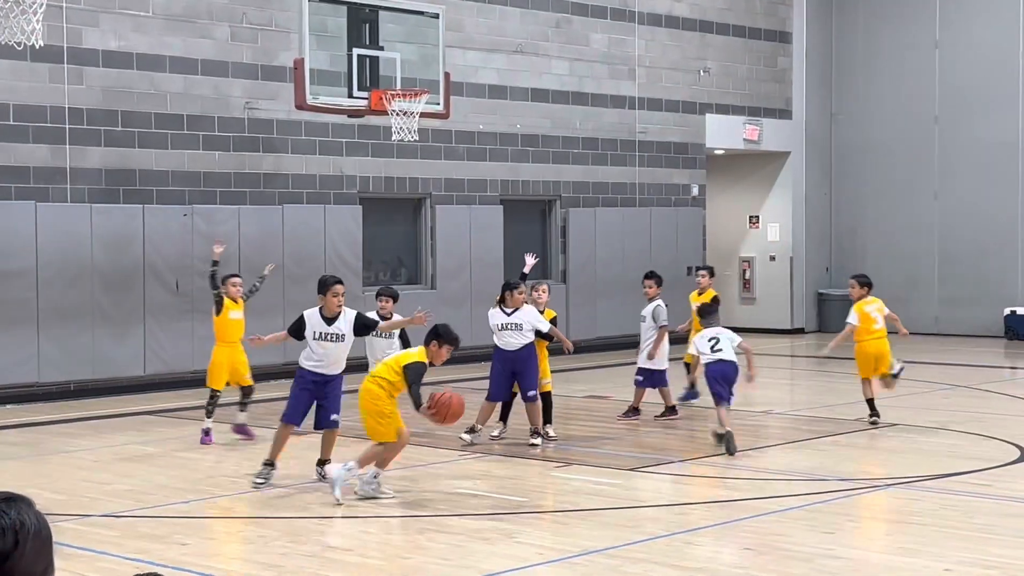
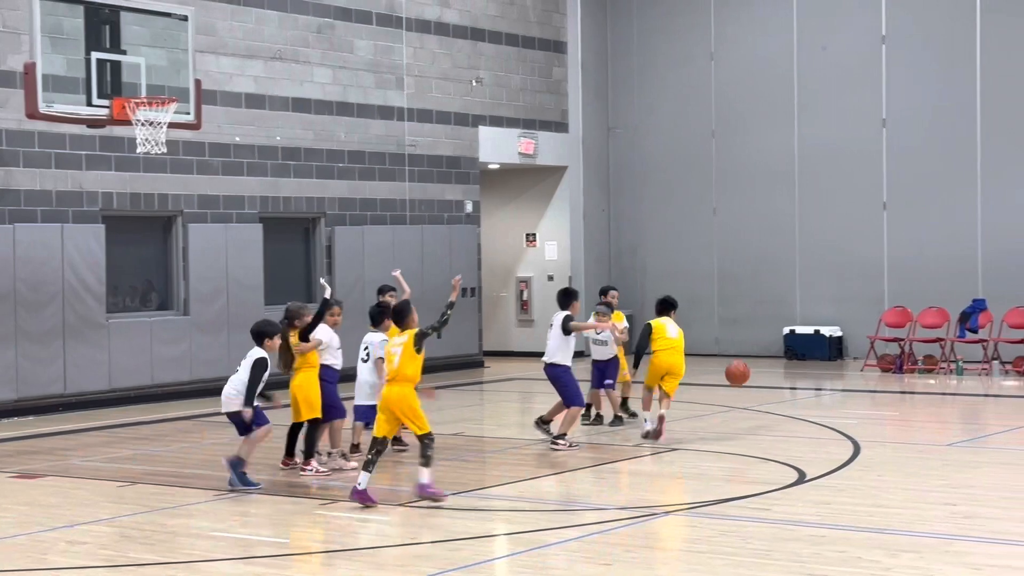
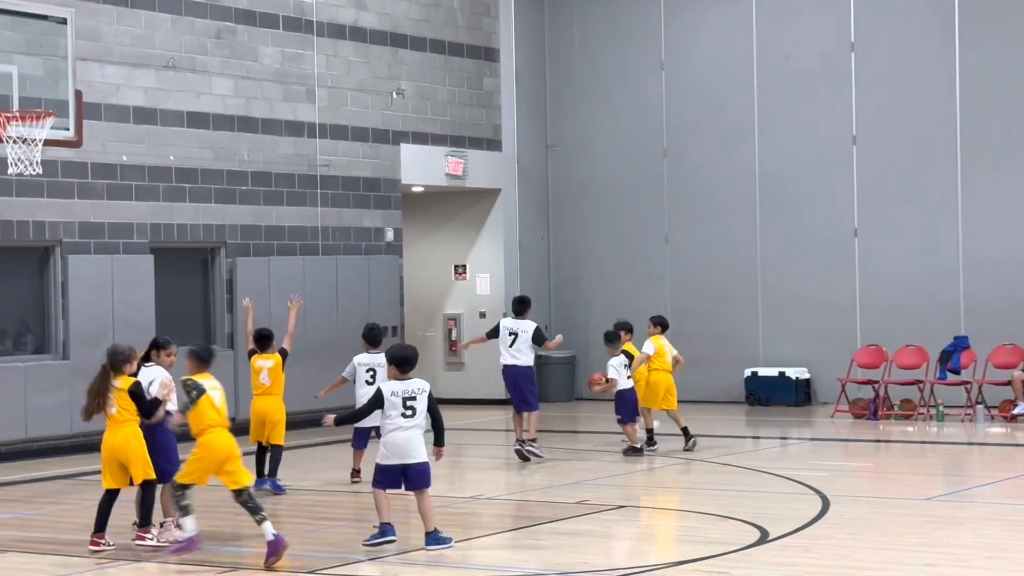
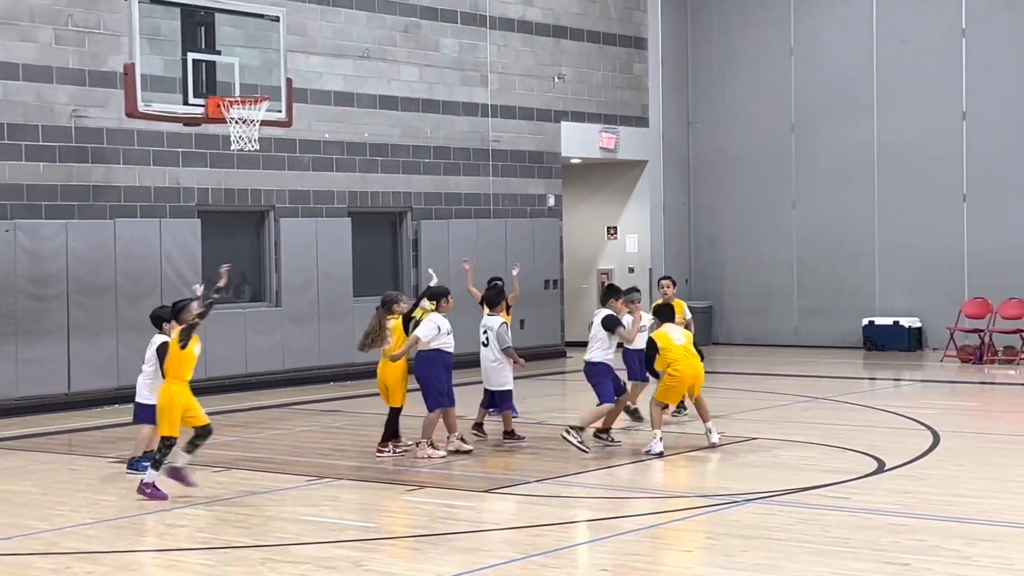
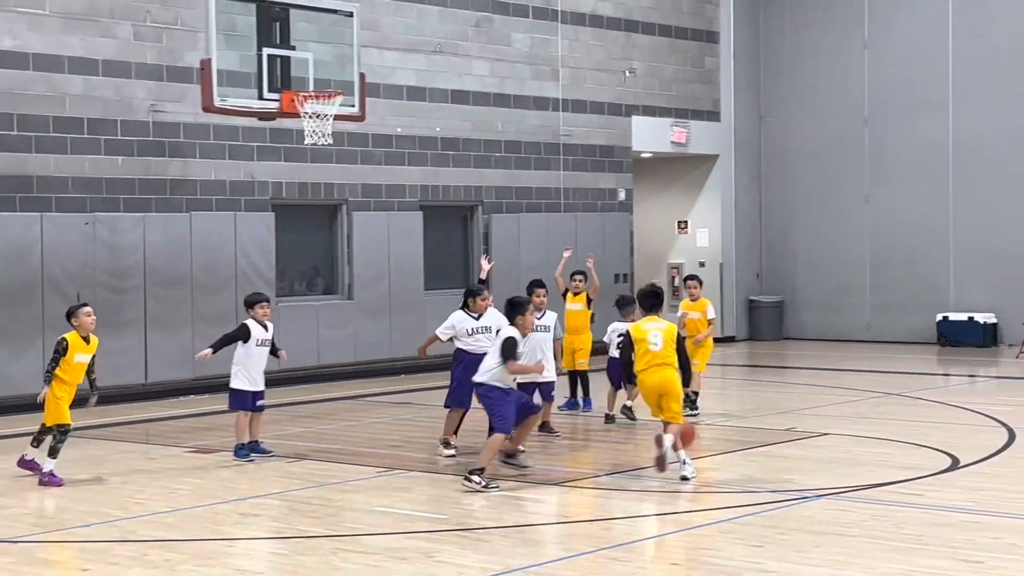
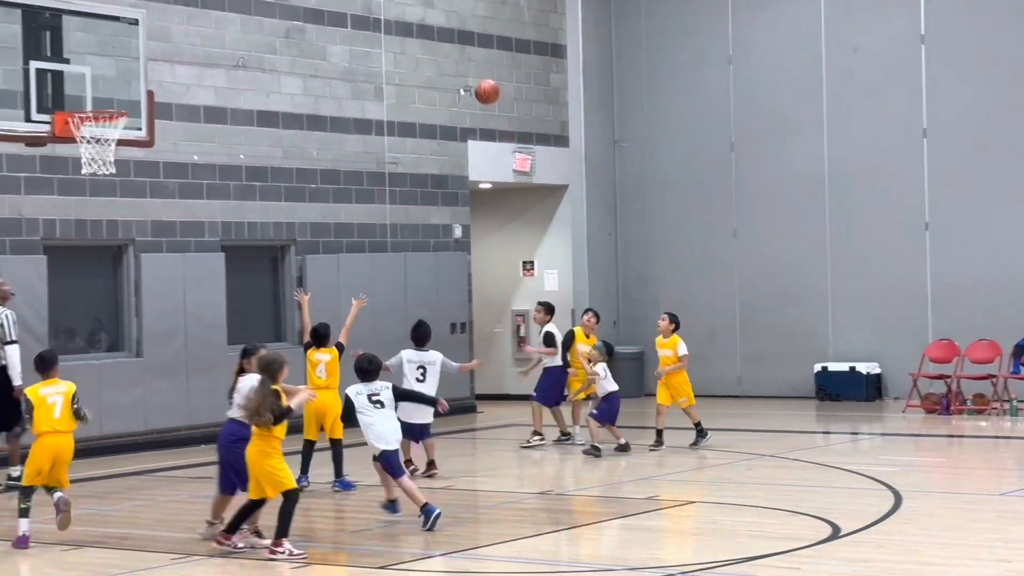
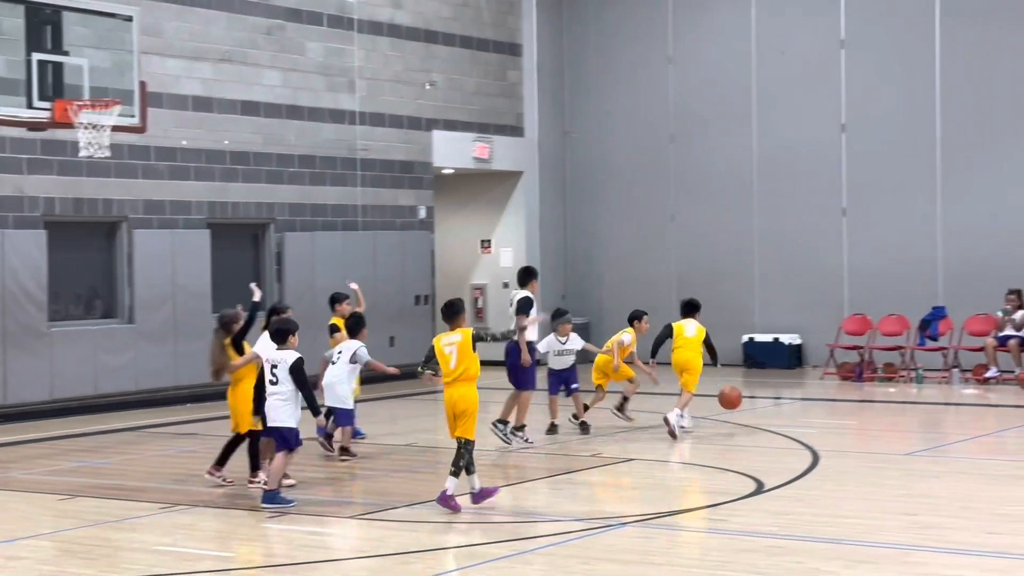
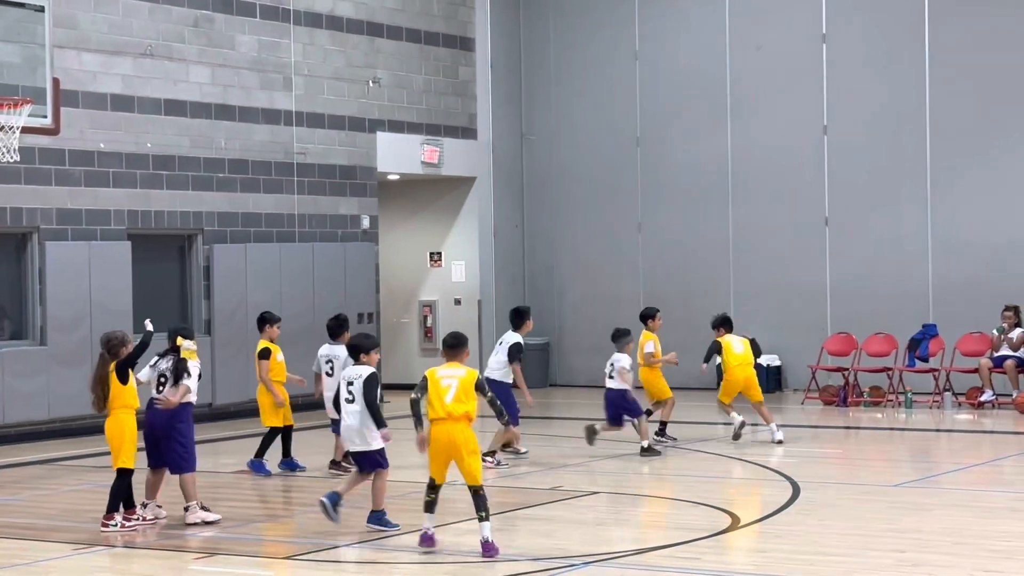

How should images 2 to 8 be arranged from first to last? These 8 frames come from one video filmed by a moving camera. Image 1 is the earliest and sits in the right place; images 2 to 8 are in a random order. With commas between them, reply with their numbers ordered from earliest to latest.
5, 4, 2, 7, 8, 3, 6
